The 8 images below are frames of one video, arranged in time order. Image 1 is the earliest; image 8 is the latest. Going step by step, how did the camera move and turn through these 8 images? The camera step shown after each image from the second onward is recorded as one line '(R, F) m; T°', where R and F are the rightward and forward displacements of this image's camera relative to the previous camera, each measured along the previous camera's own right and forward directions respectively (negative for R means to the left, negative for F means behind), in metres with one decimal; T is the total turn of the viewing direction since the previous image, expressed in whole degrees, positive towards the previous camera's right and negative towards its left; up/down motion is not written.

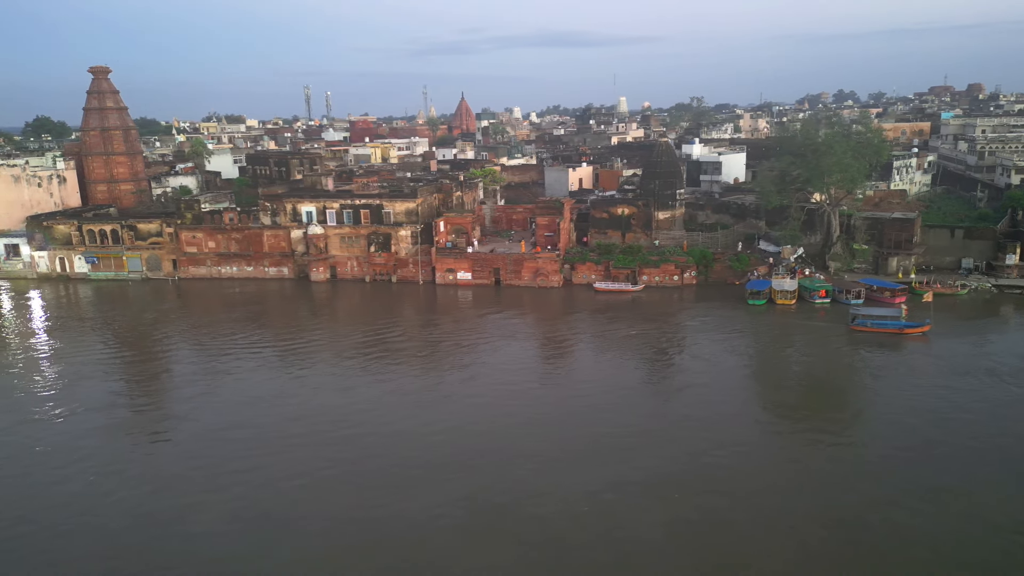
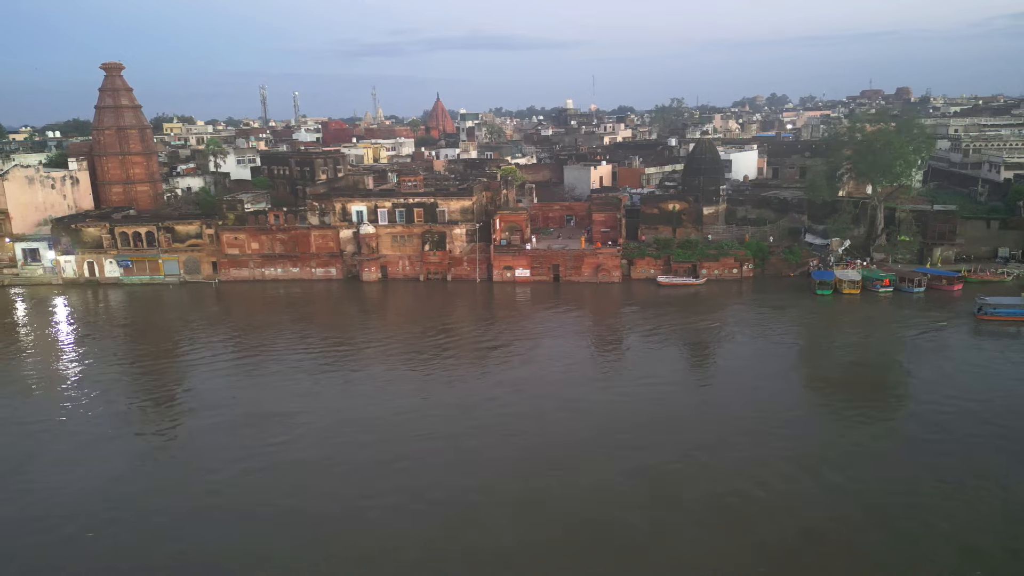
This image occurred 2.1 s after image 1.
(-5.1, 0.0) m; +5°
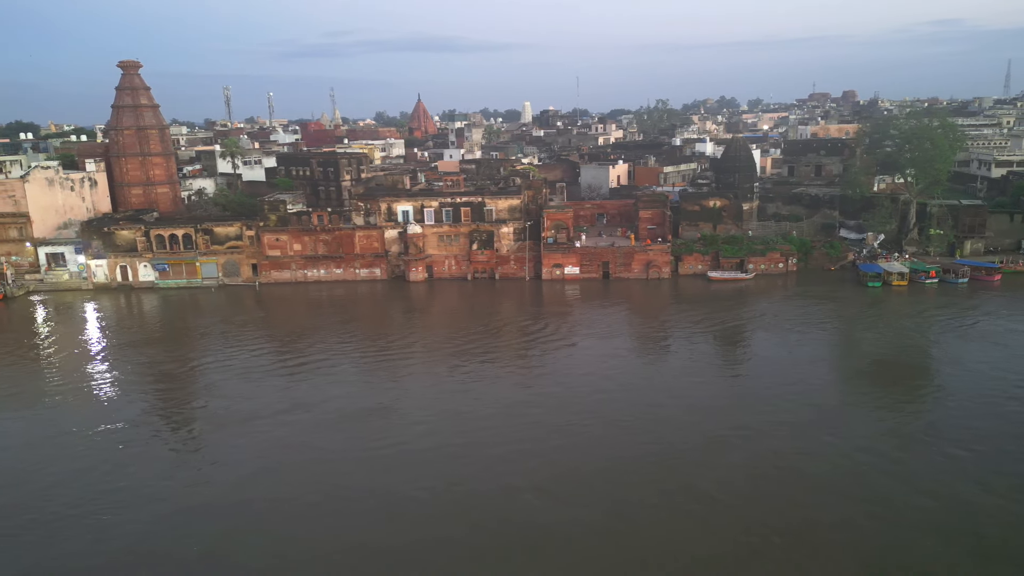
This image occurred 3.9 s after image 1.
(-4.3, 0.0) m; +4°
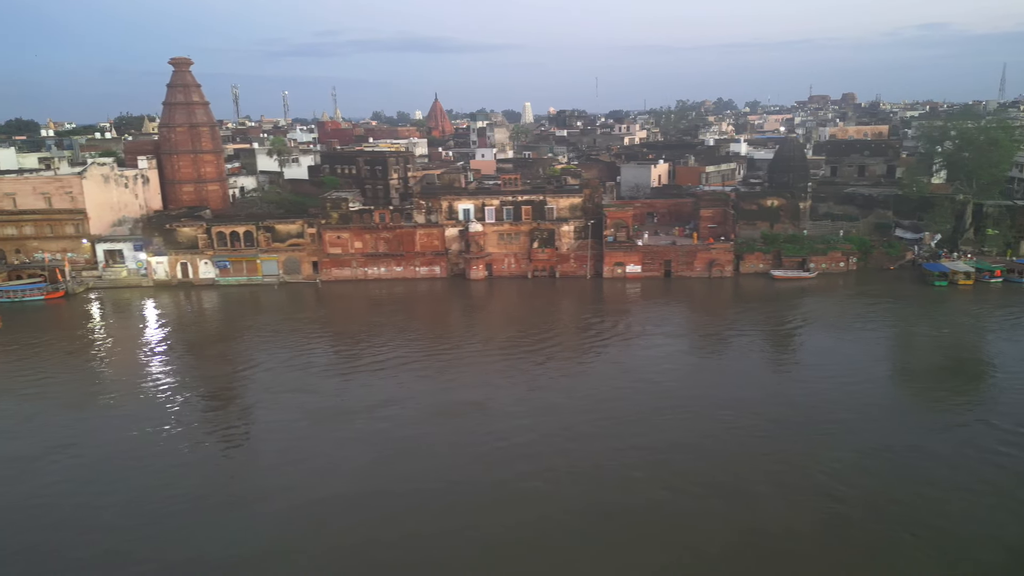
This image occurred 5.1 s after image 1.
(-3.0, -0.1) m; +1°
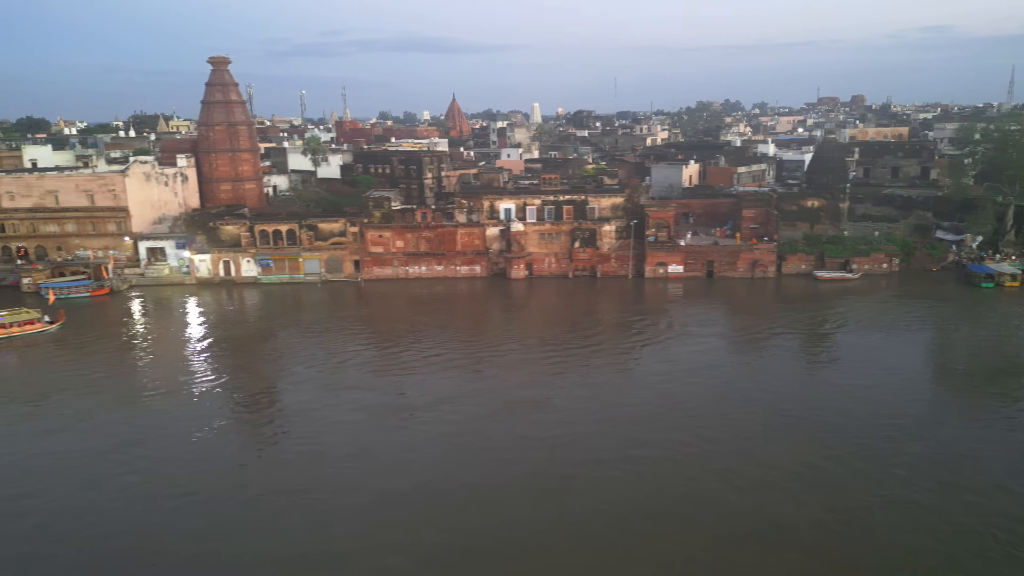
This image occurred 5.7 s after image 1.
(-1.7, 0.0) m; 0°
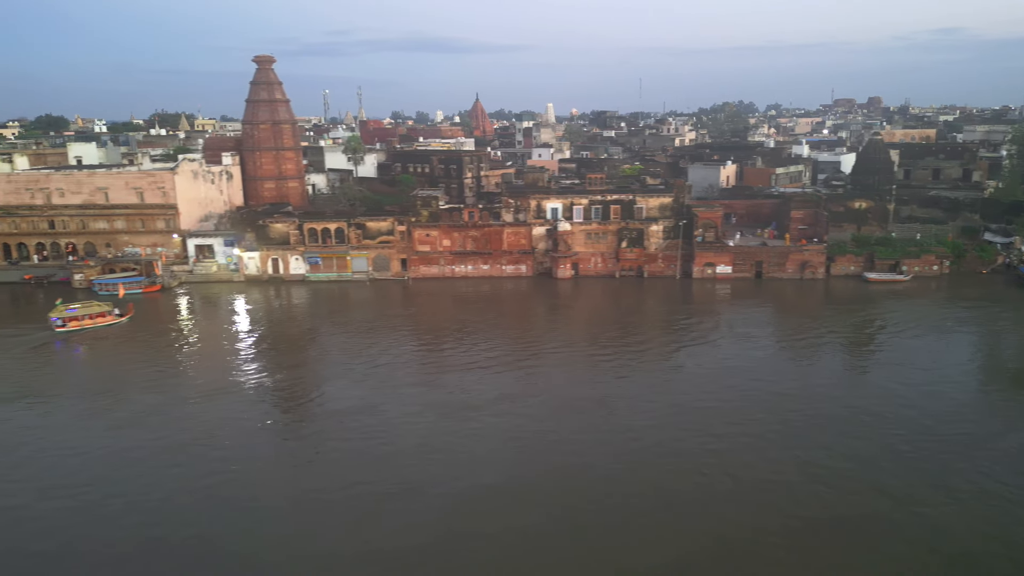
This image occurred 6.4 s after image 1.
(-1.7, -0.1) m; -1°
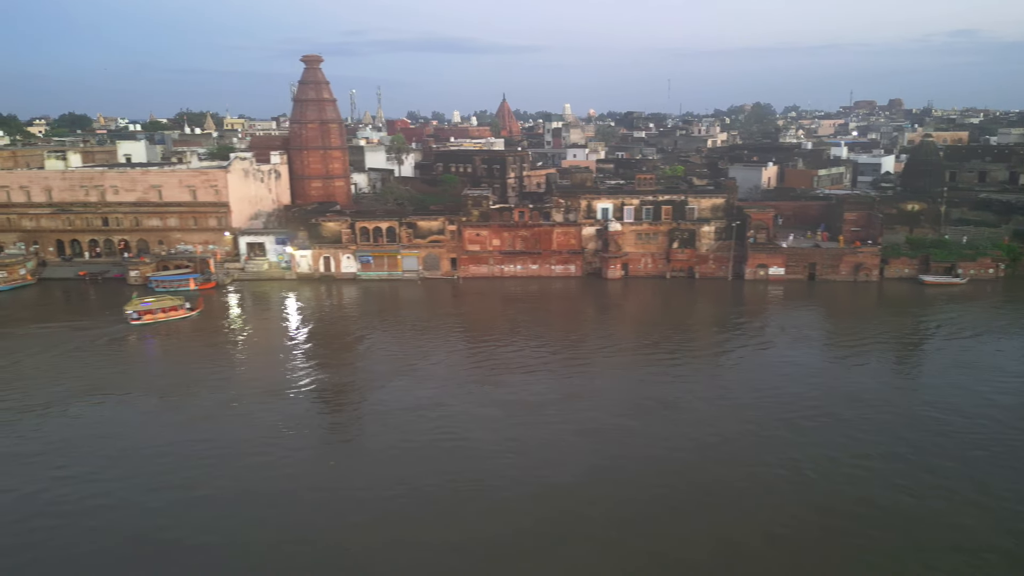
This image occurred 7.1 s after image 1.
(-1.7, -0.1) m; -1°
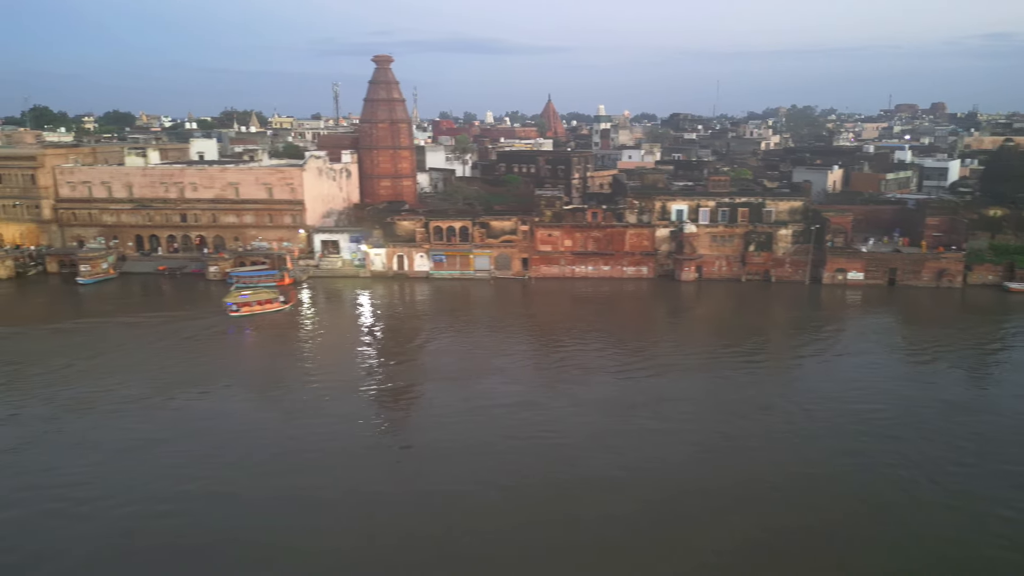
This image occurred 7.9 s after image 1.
(-2.1, -0.1) m; -2°
